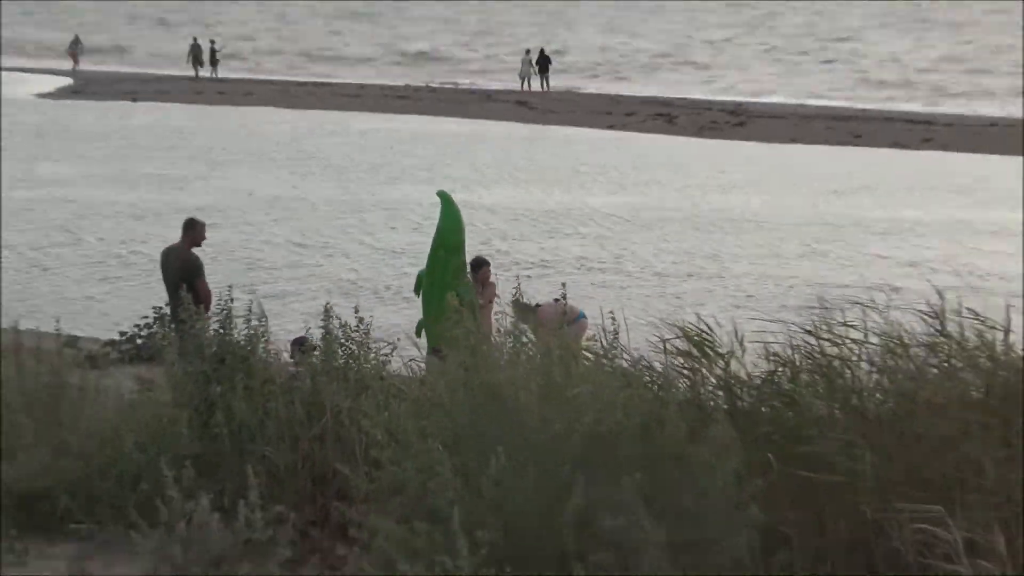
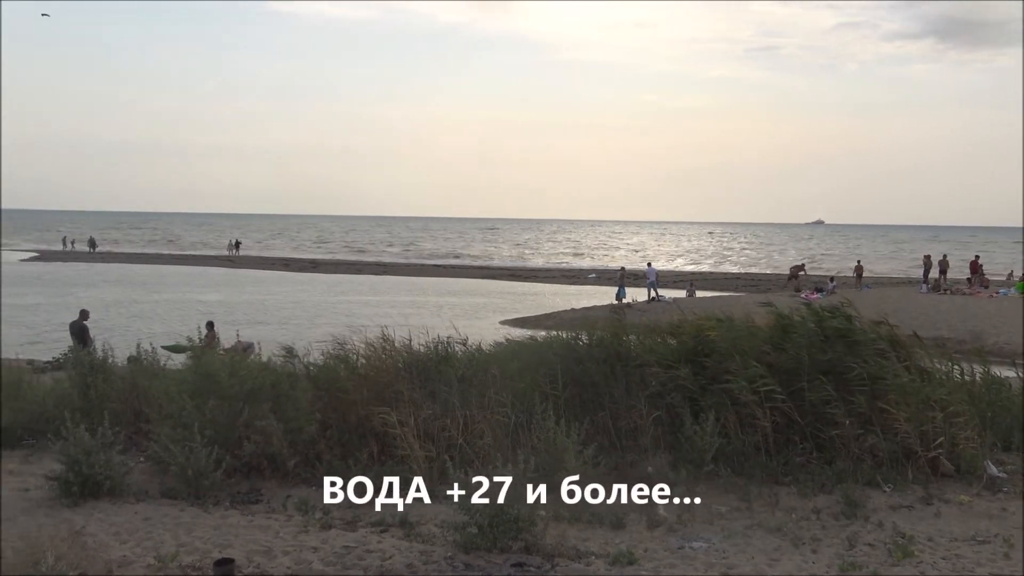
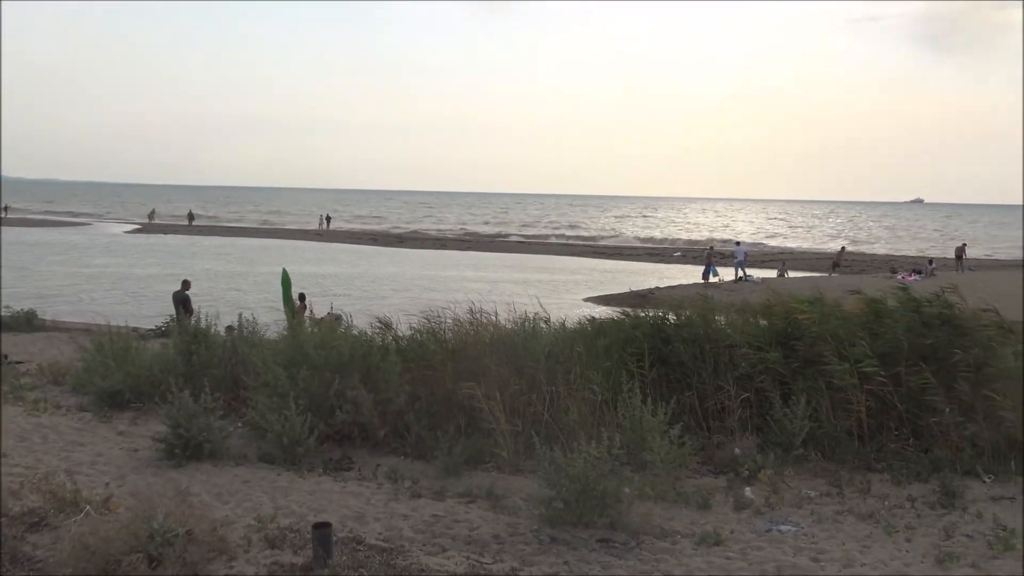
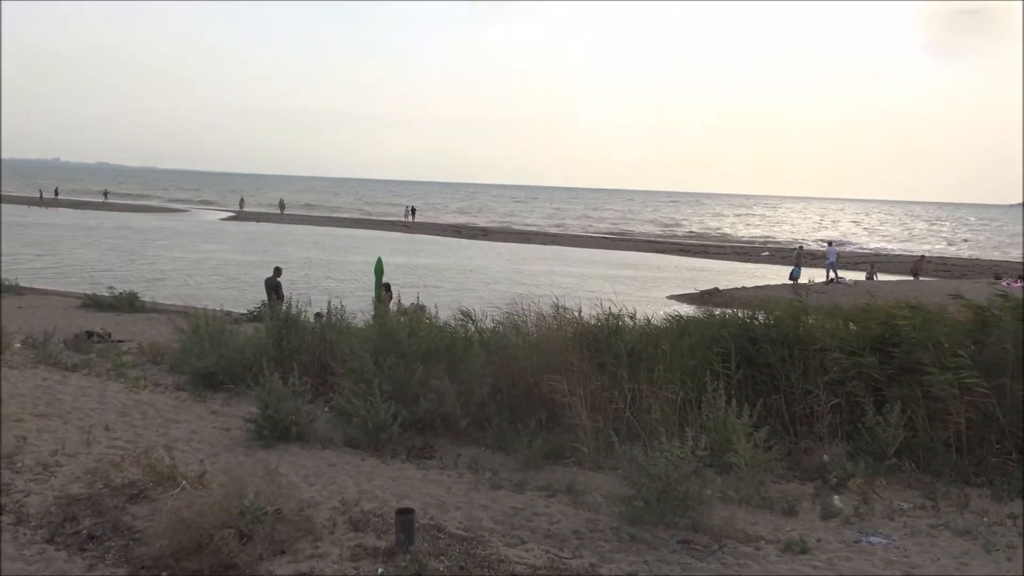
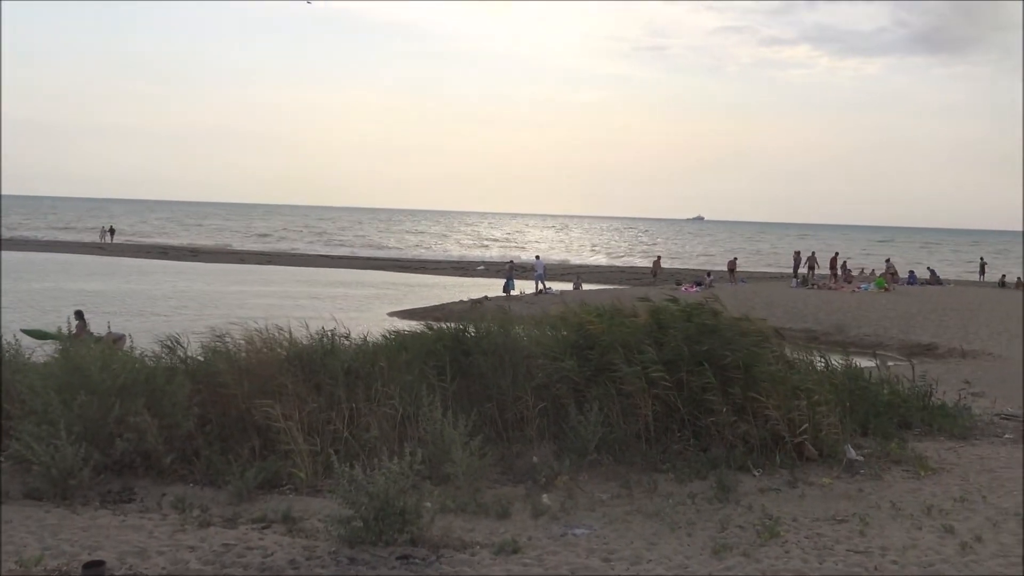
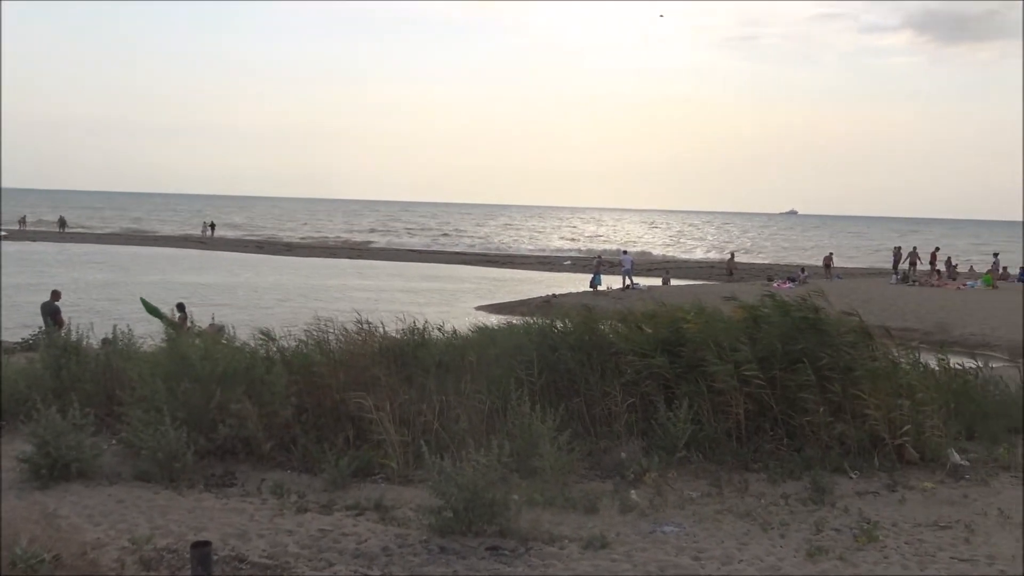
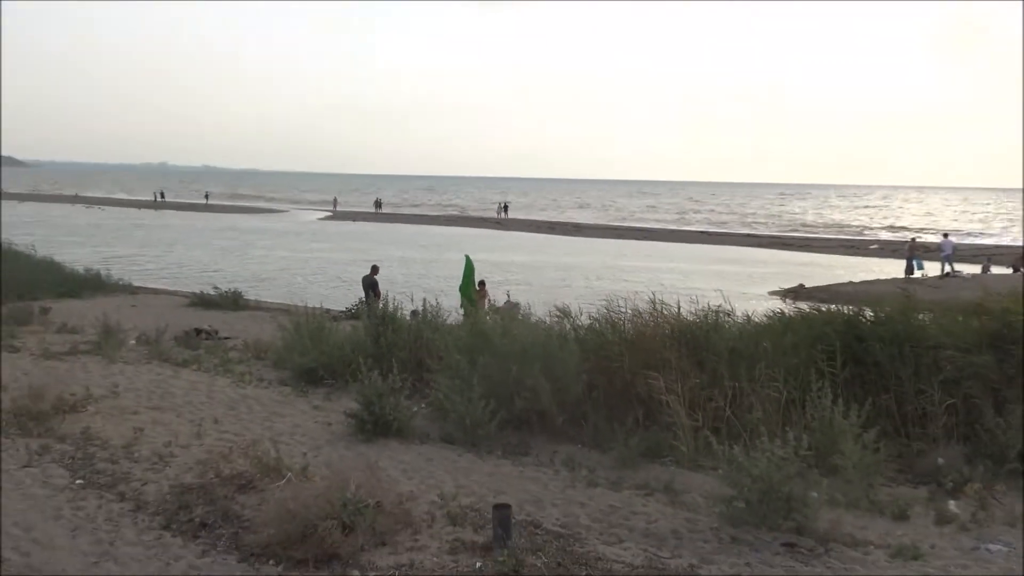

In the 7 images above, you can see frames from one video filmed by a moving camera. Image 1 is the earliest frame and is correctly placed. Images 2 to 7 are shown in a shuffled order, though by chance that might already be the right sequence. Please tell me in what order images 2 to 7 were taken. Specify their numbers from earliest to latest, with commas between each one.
7, 4, 3, 6, 5, 2
